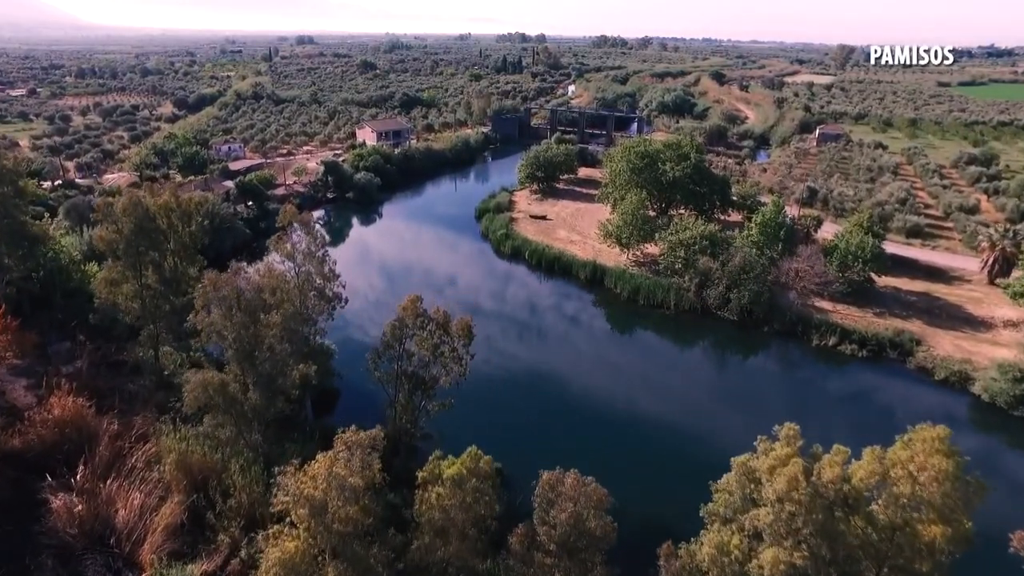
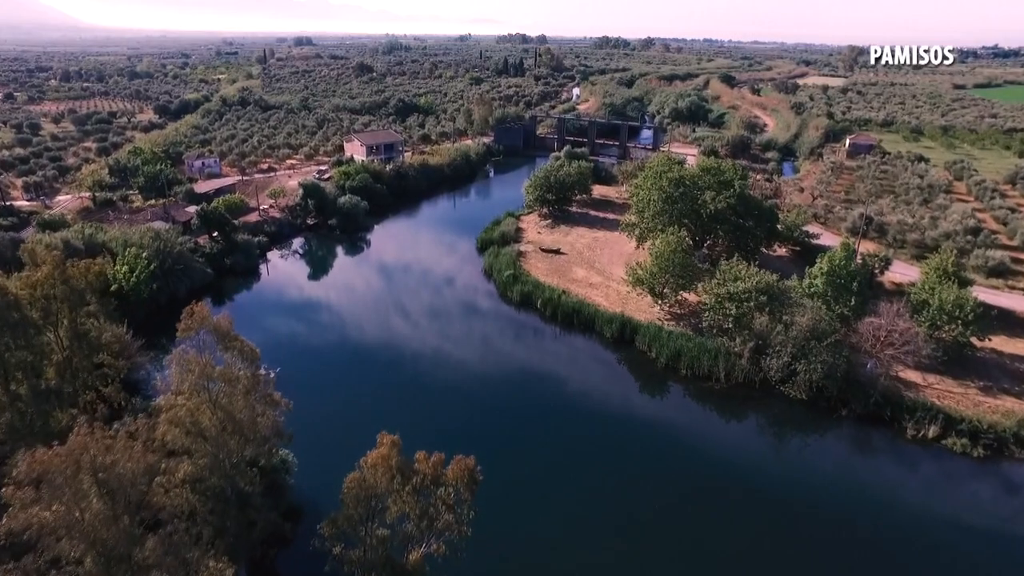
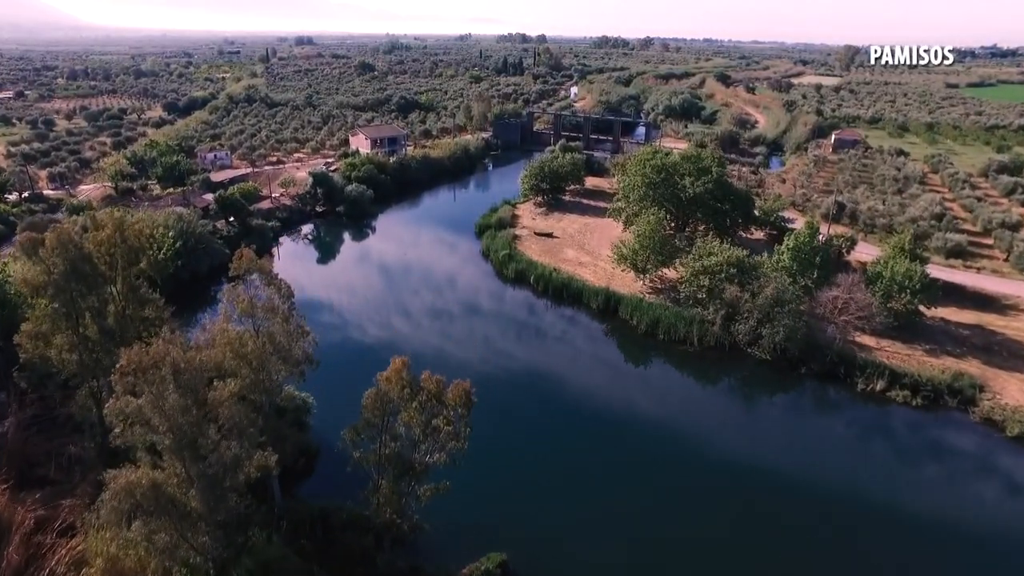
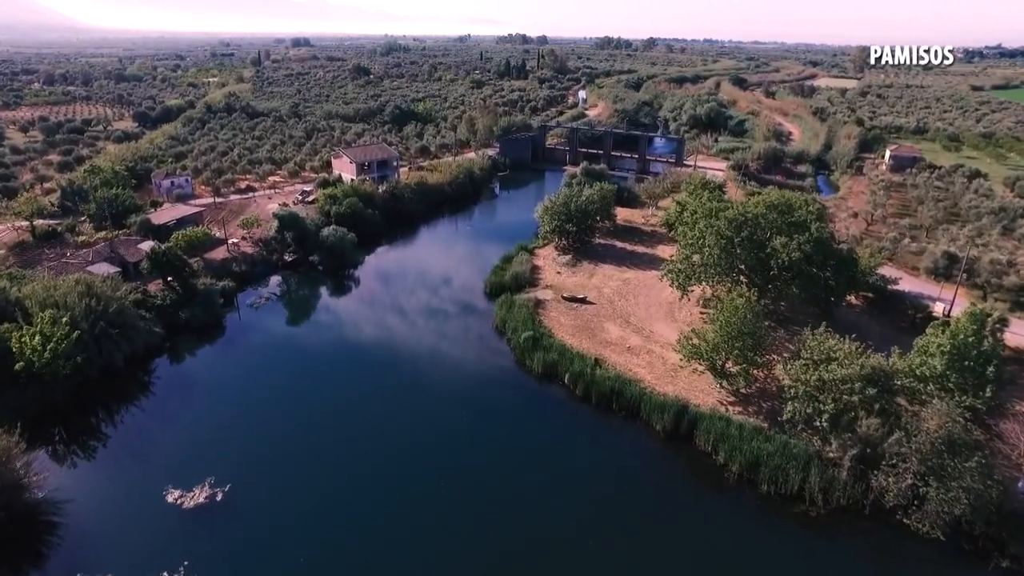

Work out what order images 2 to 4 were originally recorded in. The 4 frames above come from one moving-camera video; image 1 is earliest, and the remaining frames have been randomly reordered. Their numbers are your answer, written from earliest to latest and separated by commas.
3, 2, 4
